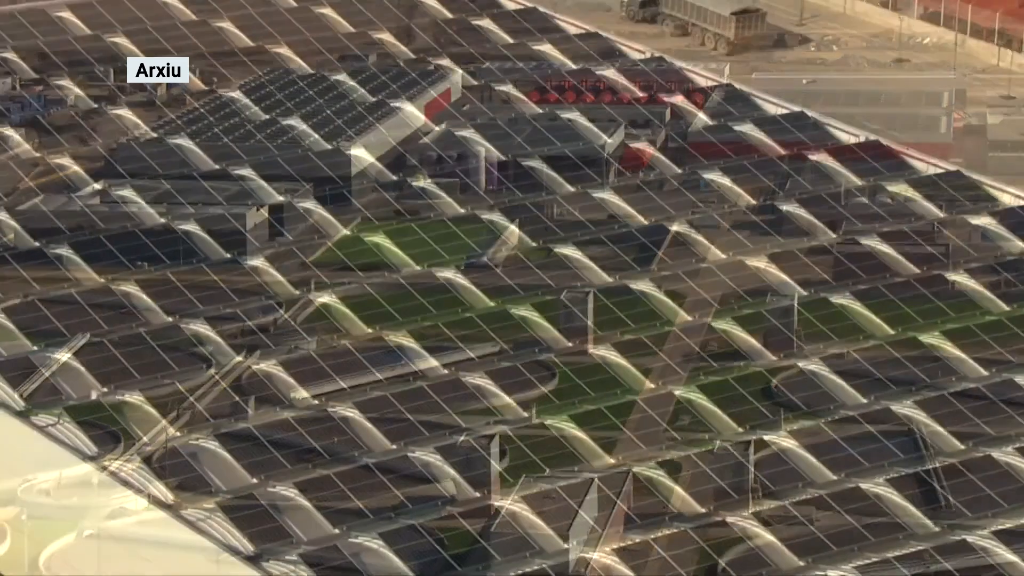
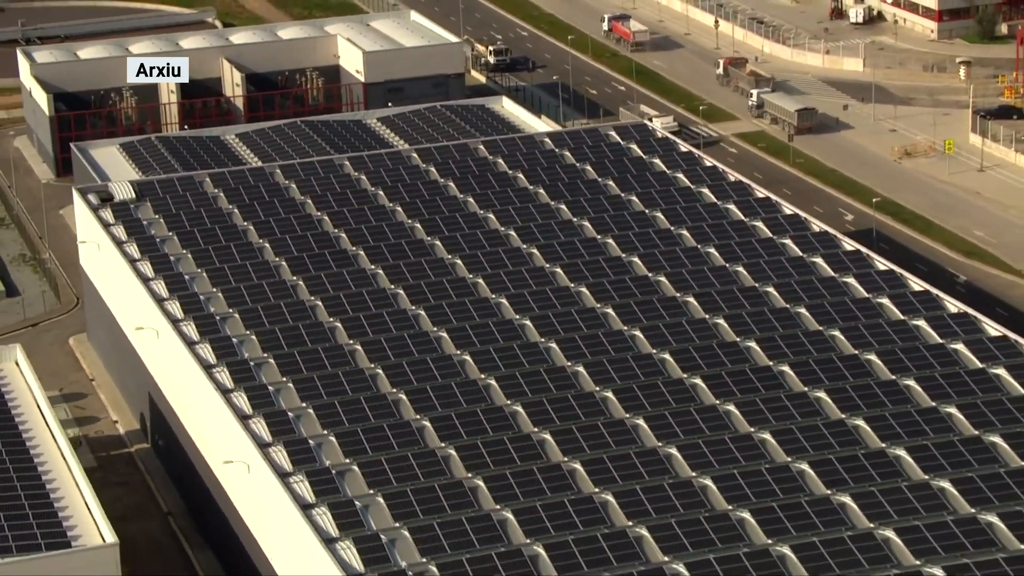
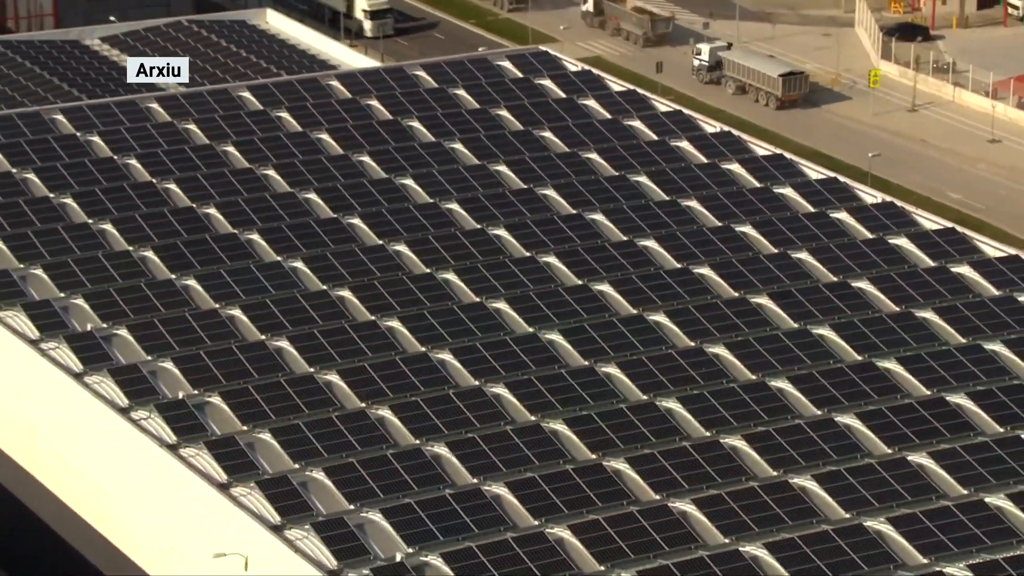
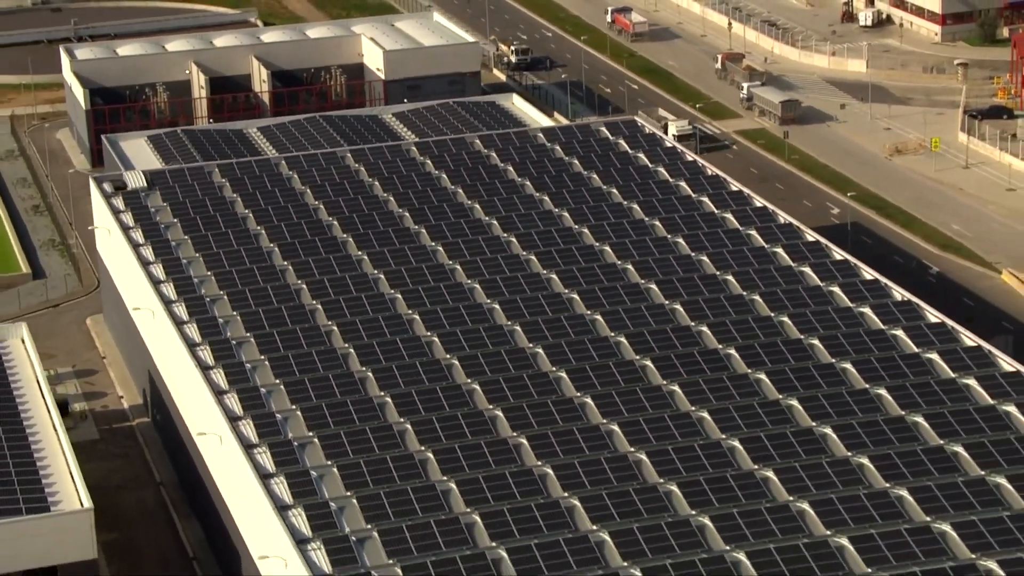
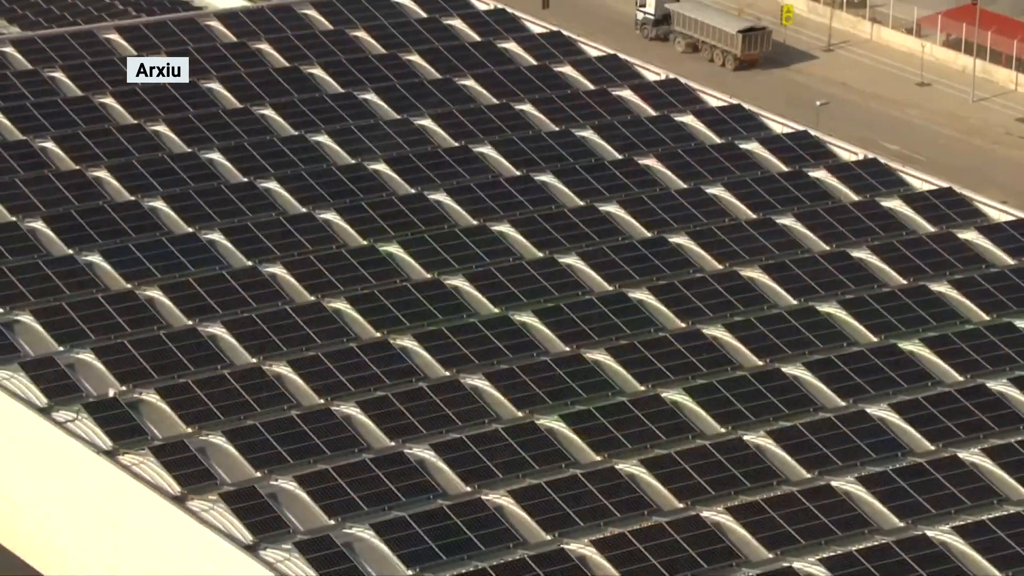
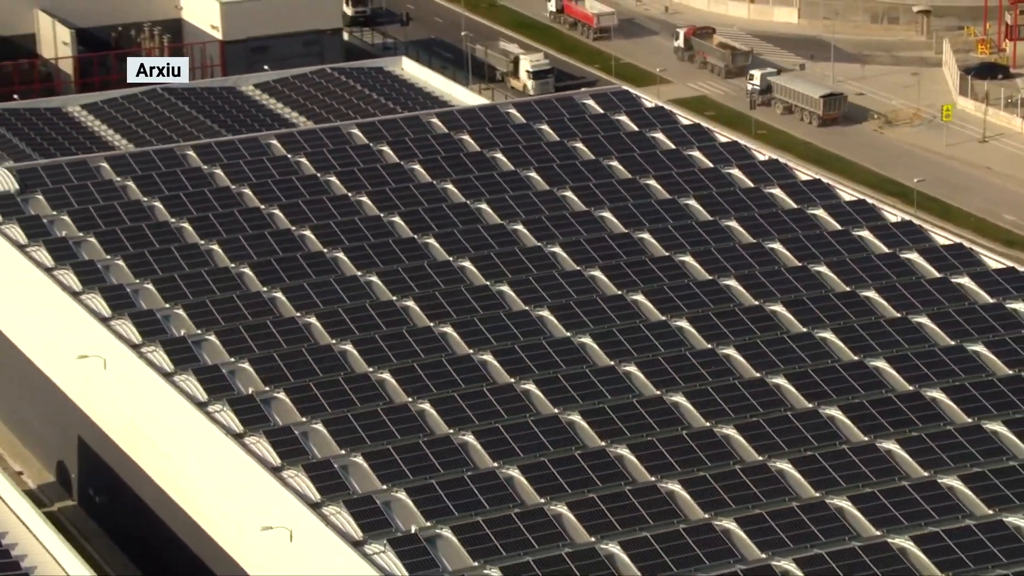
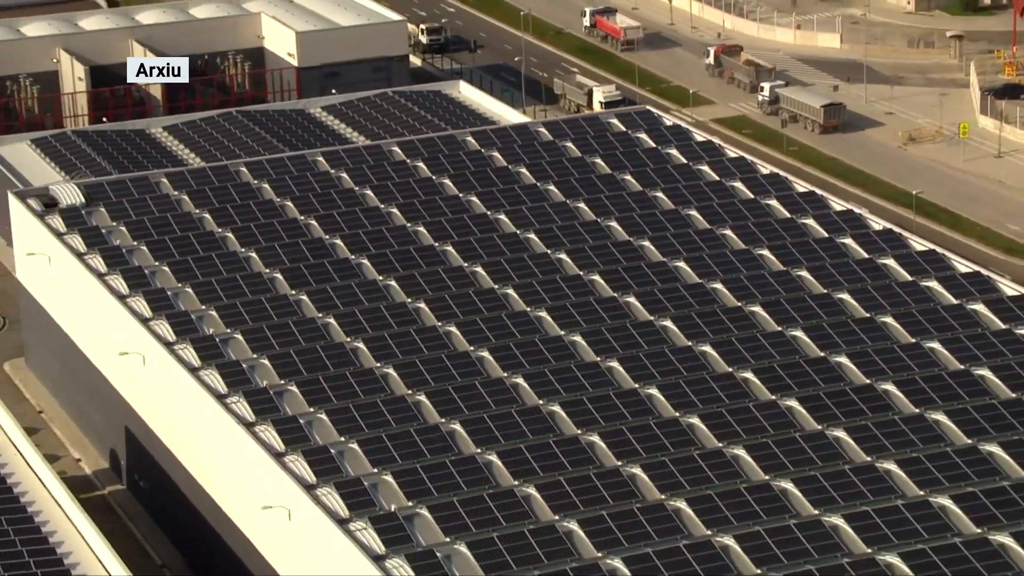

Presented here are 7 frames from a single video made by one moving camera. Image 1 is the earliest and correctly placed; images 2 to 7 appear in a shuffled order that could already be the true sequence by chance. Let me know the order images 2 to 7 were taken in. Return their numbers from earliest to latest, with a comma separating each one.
5, 3, 6, 7, 2, 4
